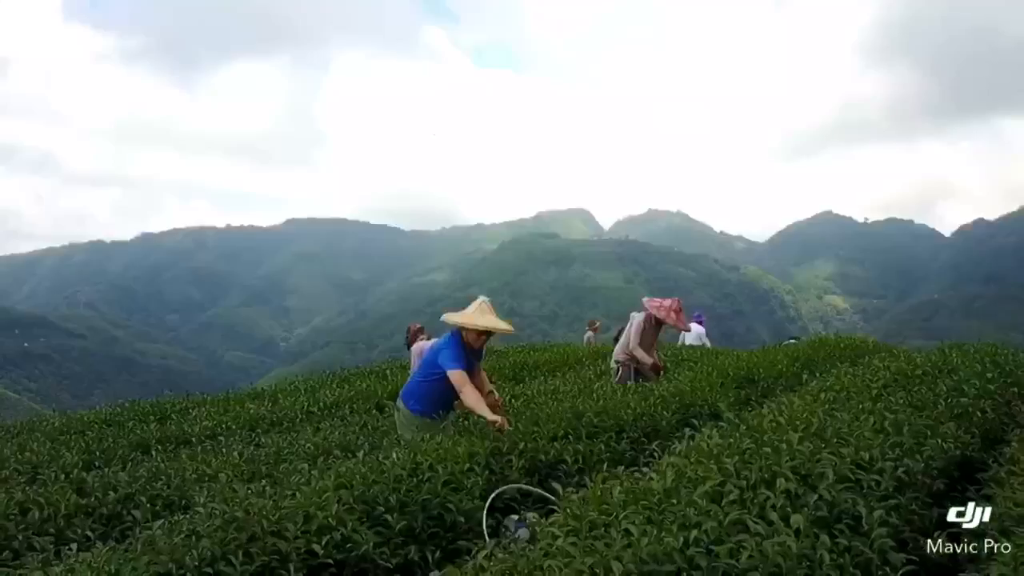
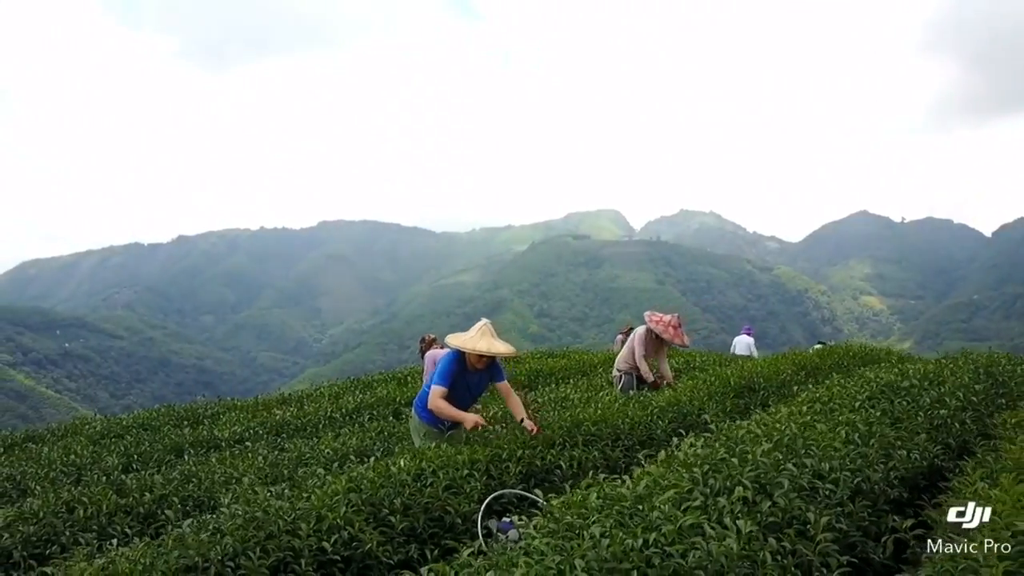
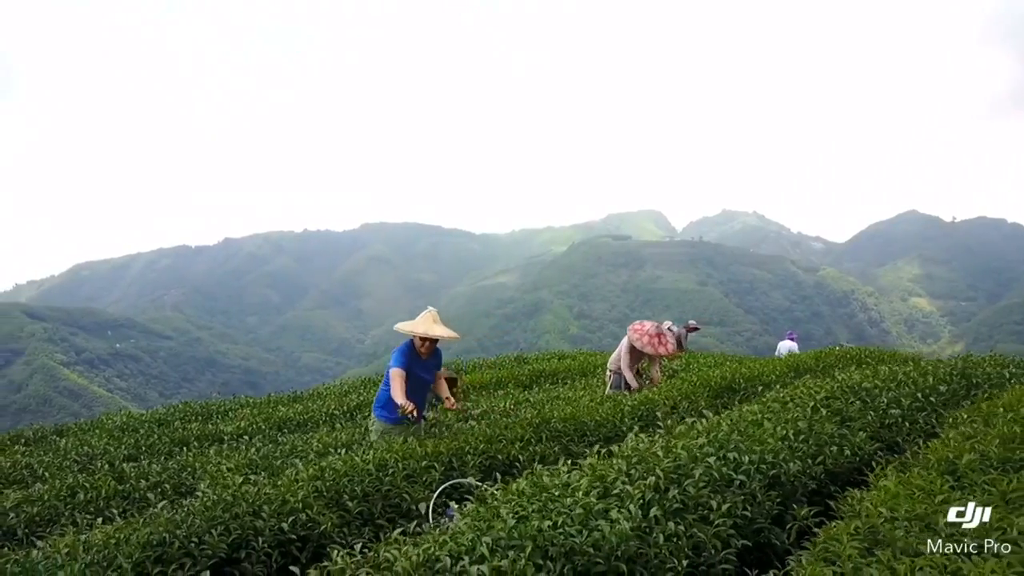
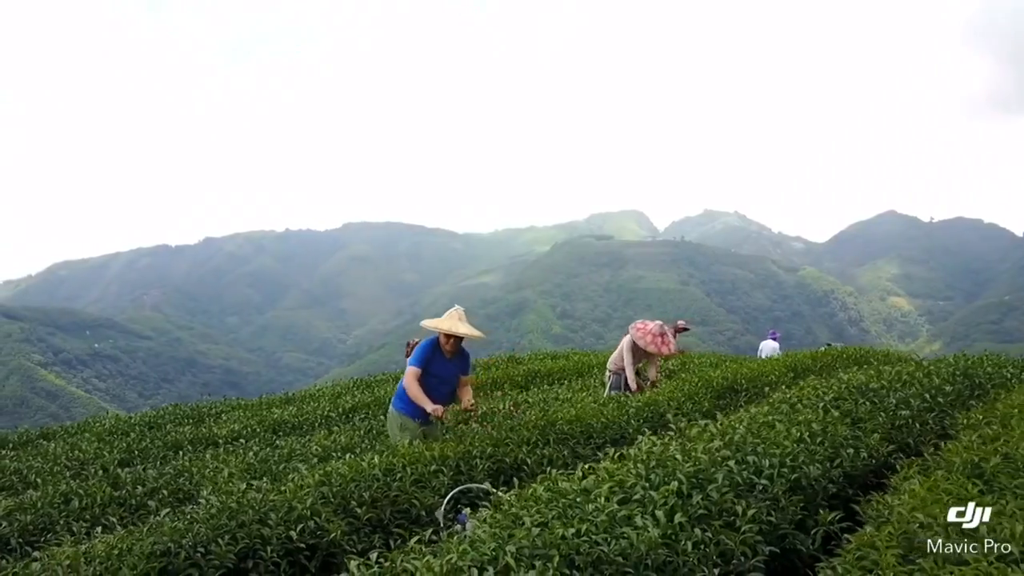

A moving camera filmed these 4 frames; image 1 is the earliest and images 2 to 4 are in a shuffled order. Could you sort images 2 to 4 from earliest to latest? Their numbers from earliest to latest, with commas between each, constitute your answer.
2, 4, 3
